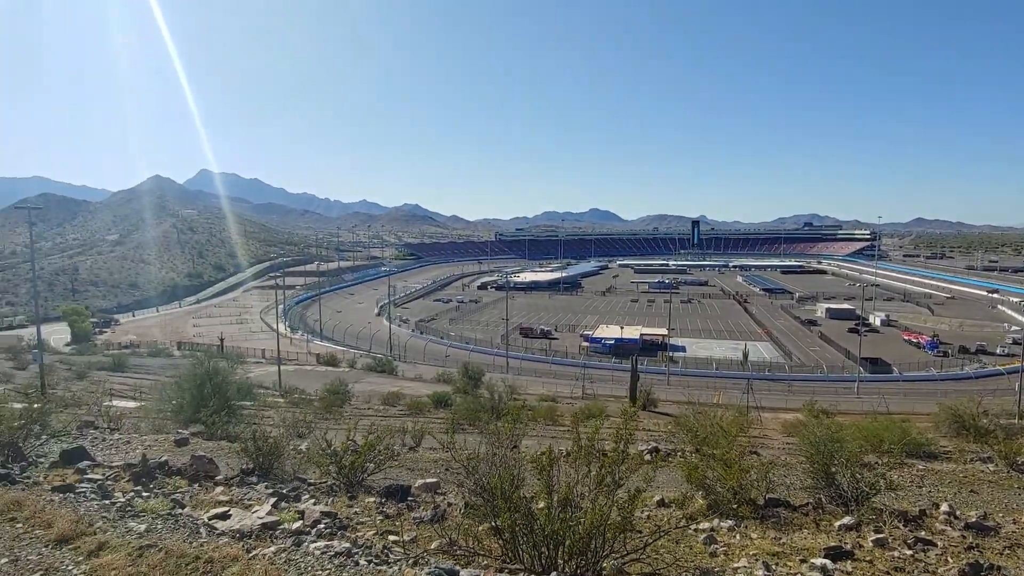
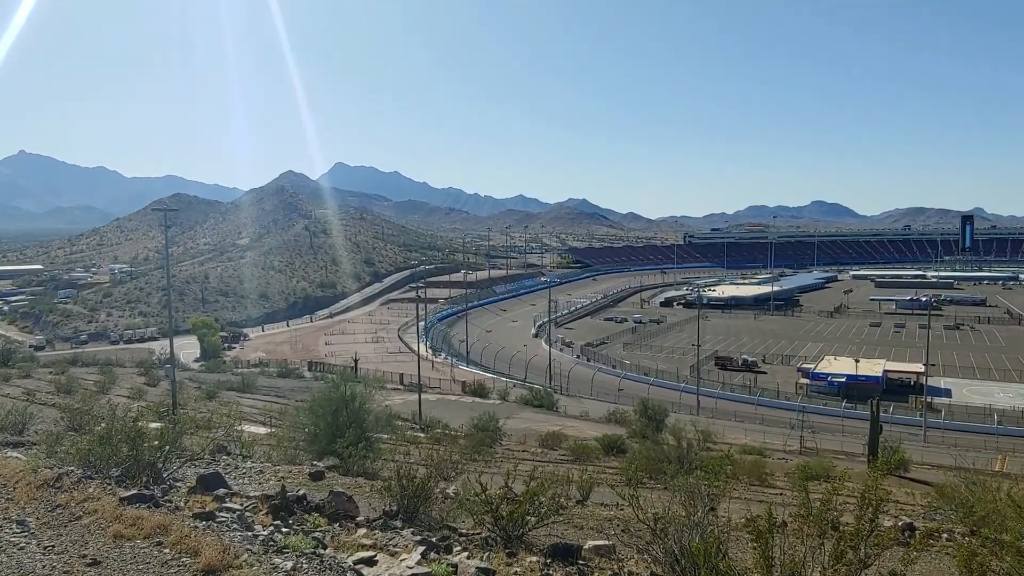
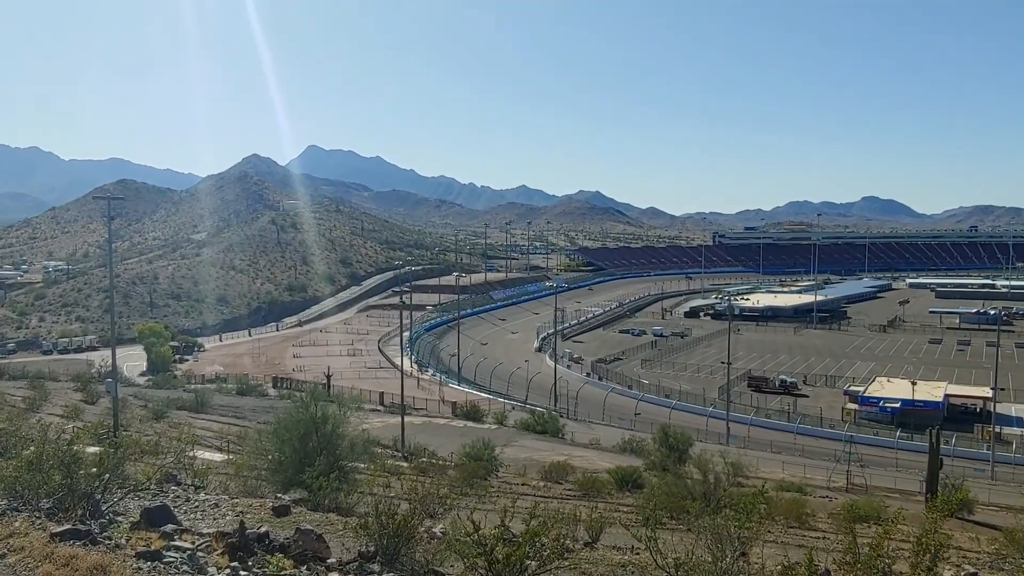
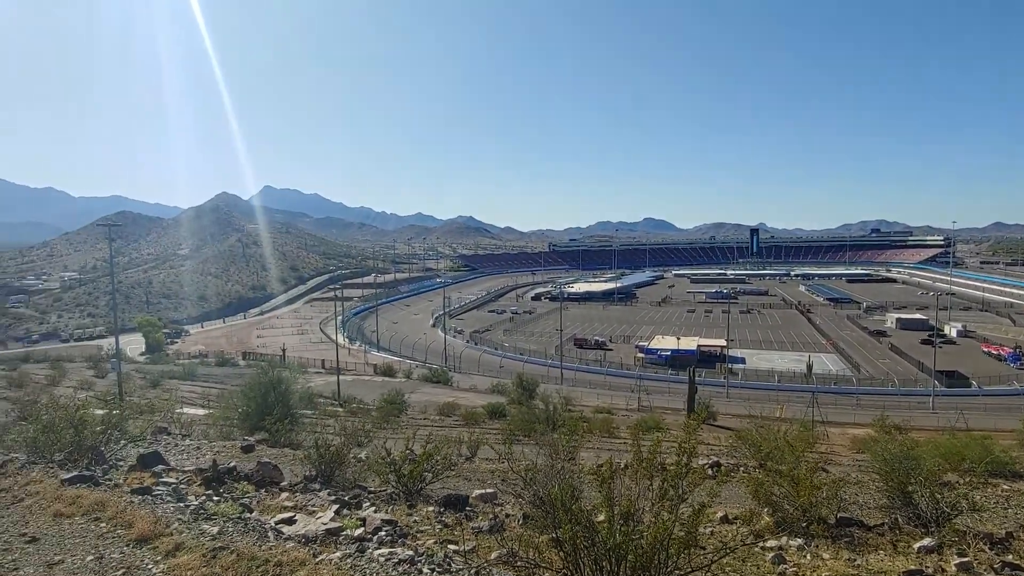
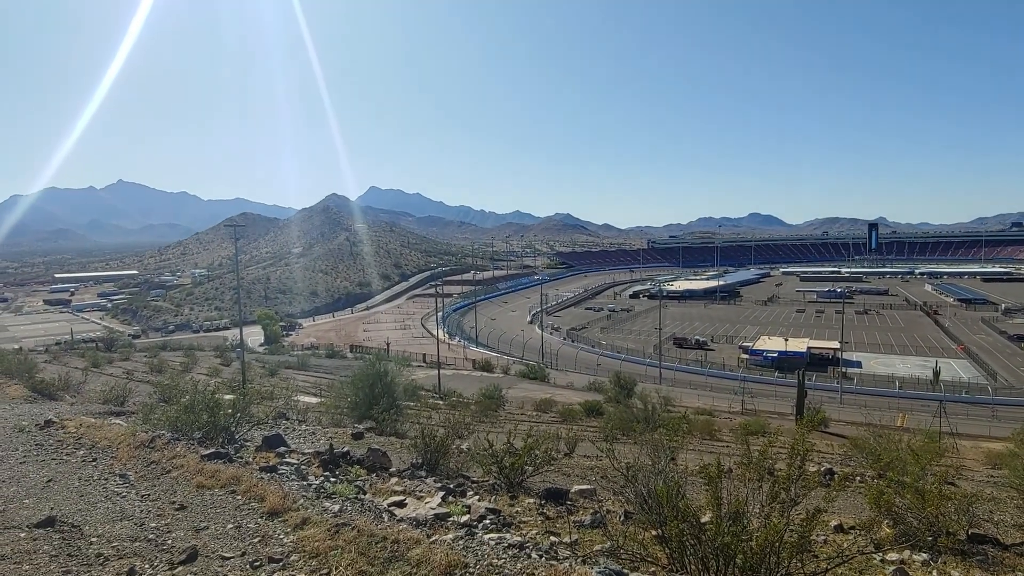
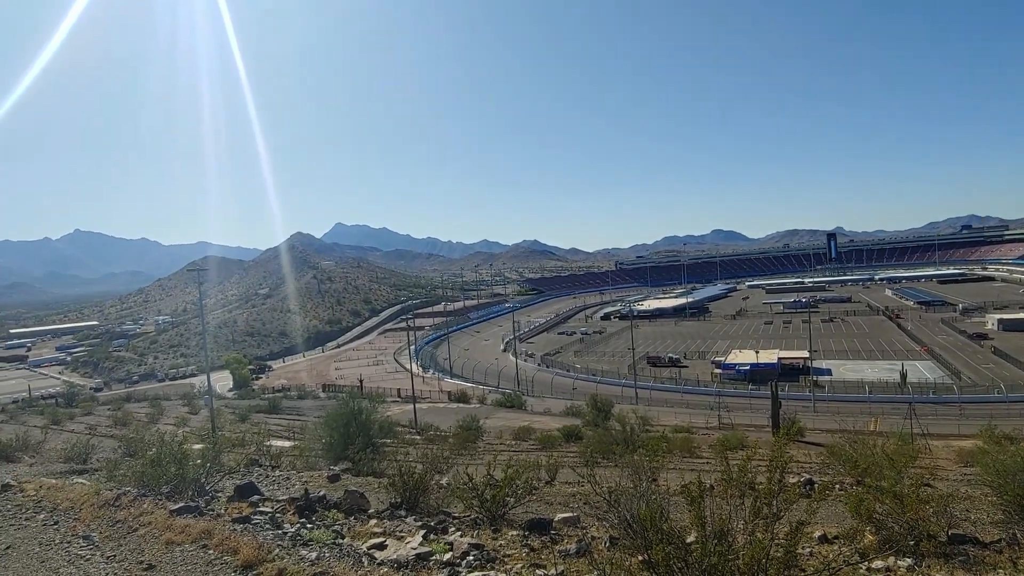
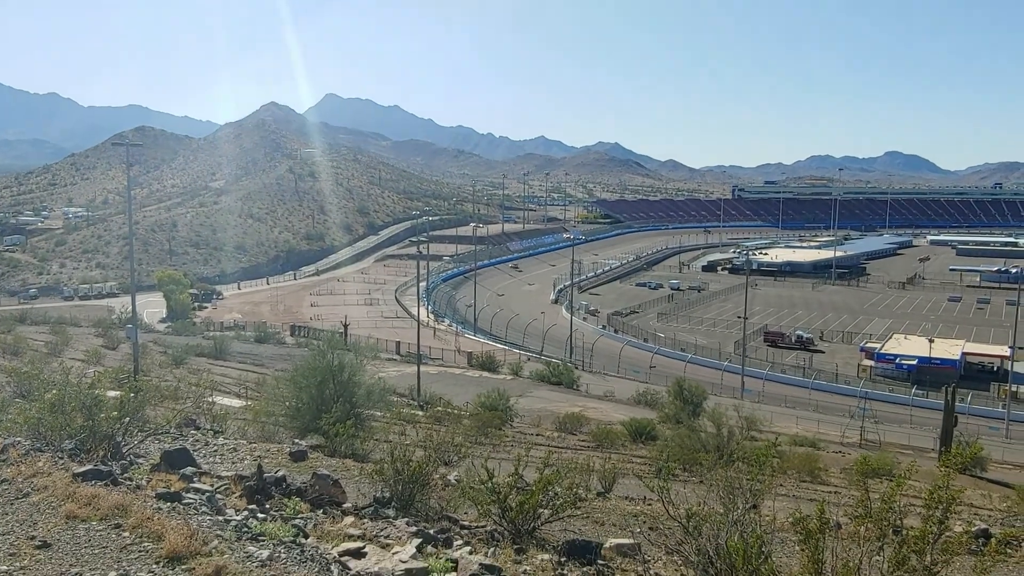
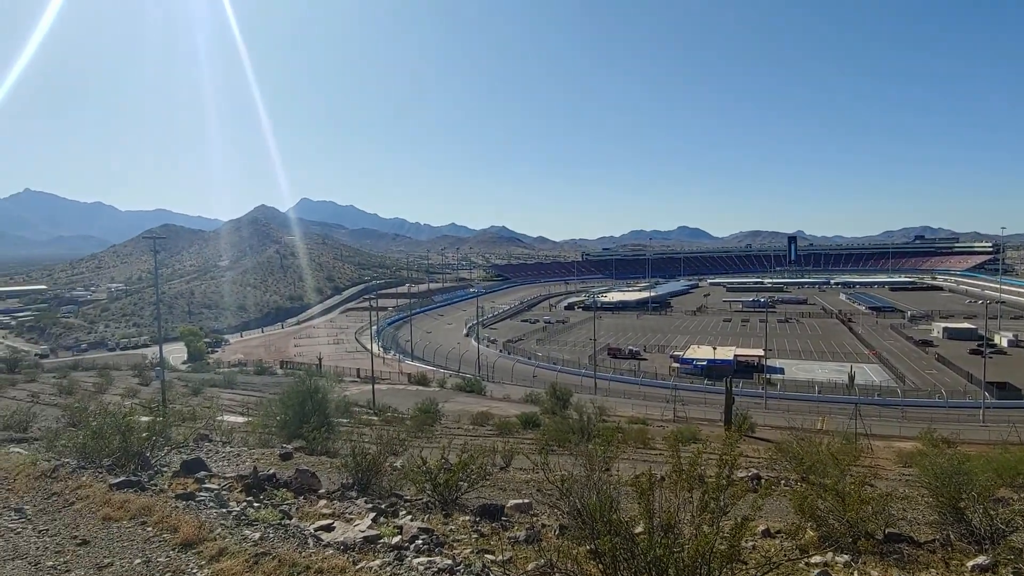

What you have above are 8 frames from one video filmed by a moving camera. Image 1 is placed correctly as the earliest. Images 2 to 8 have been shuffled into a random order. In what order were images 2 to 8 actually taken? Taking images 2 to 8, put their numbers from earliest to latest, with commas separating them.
4, 8, 6, 5, 2, 3, 7
